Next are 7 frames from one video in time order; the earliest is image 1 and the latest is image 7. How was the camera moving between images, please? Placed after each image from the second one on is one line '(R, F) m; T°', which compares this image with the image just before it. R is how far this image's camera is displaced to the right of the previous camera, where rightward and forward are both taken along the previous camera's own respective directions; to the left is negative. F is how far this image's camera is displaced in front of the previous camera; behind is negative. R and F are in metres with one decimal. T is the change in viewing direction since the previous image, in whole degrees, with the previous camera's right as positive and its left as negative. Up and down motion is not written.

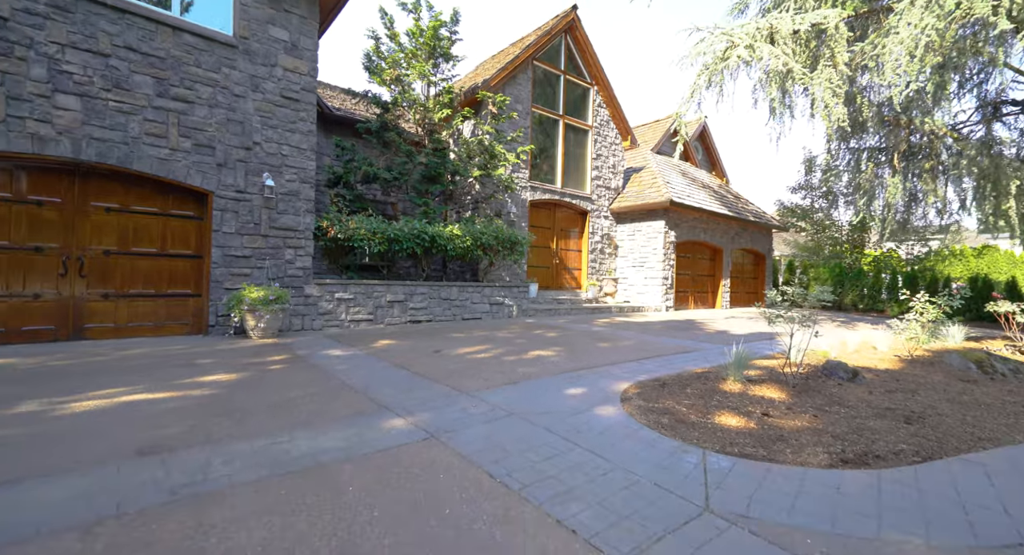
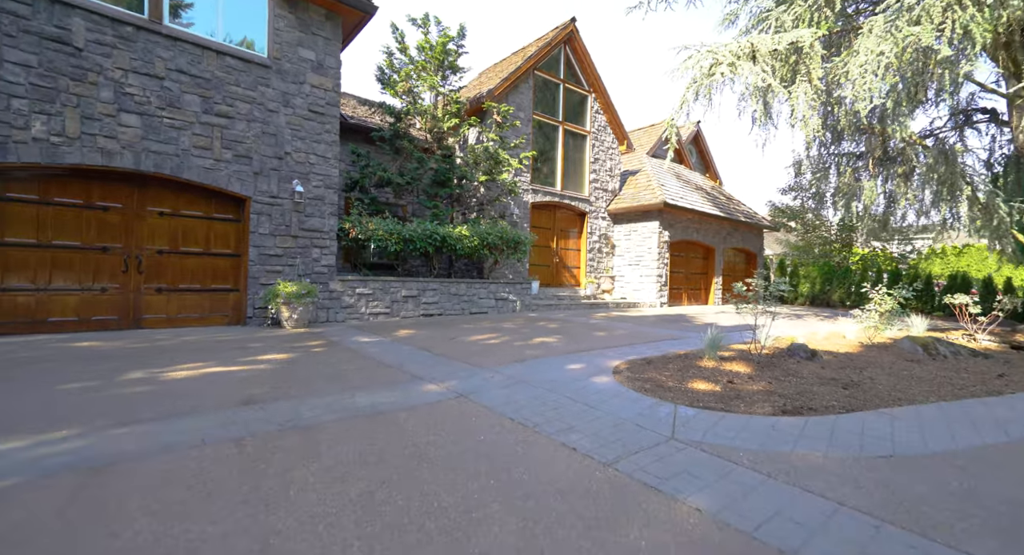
(-0.1, -0.8) m; 0°
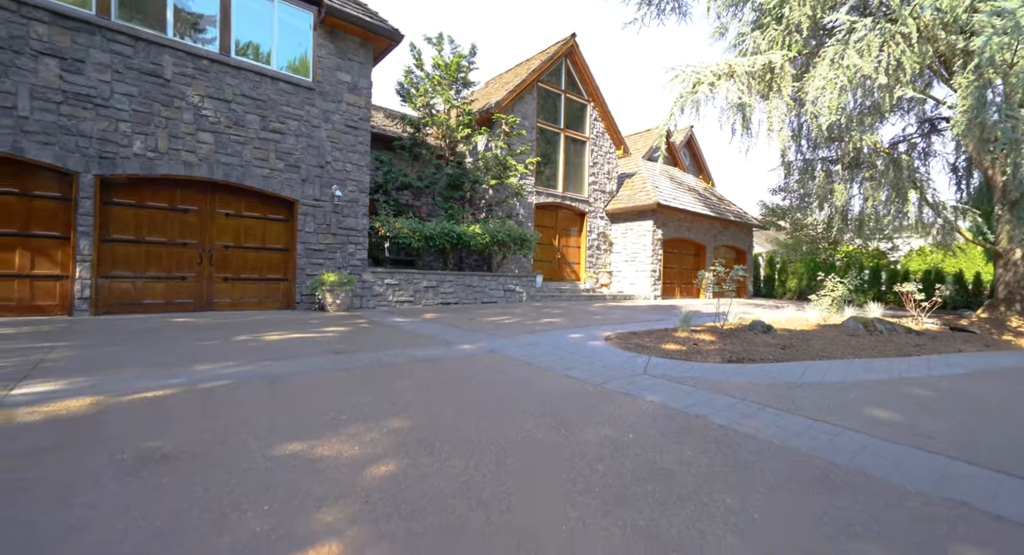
(-0.2, -1.4) m; 0°
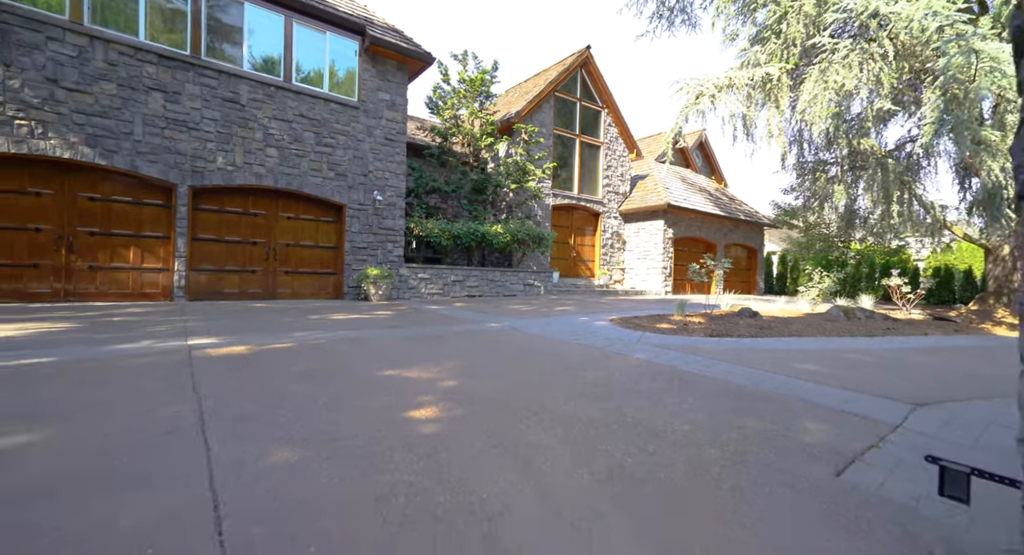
(0.0, -1.3) m; -2°
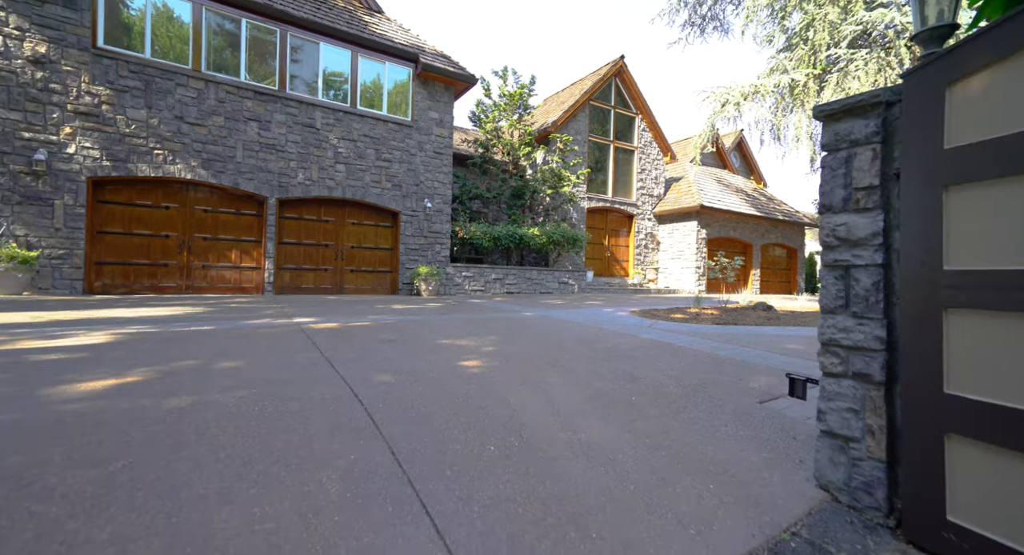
(+0.2, -1.2) m; -5°
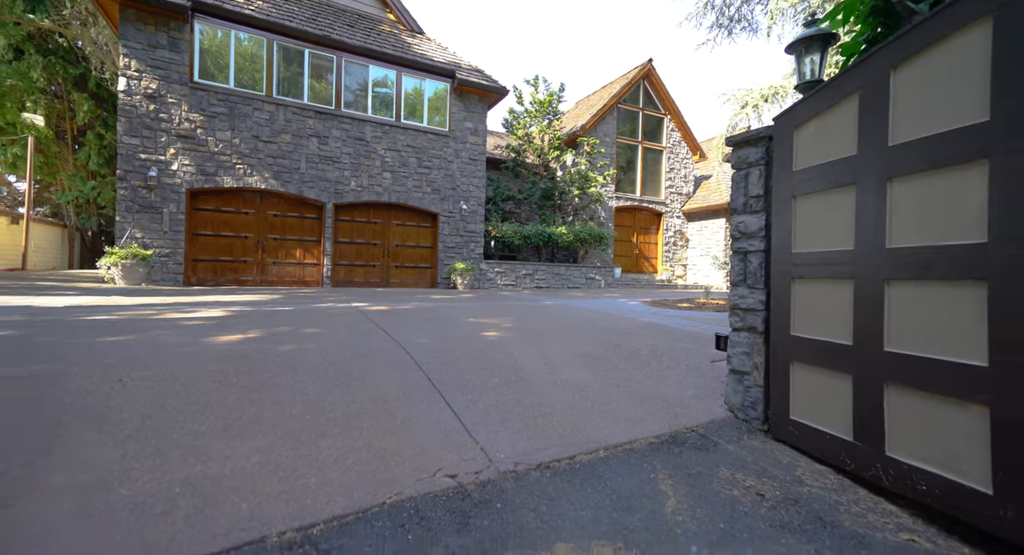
(+0.3, -1.1) m; -5°
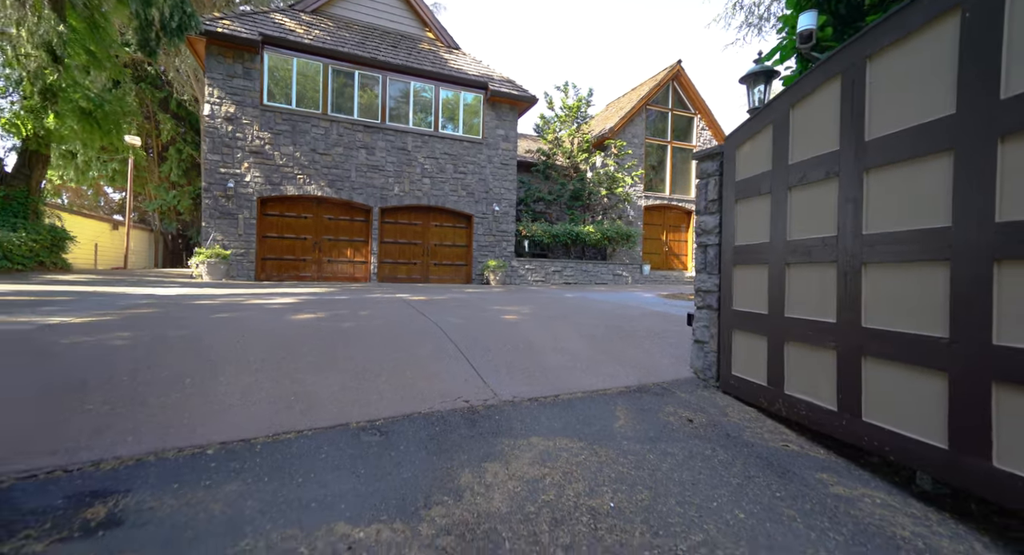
(+0.3, -0.9) m; -5°
